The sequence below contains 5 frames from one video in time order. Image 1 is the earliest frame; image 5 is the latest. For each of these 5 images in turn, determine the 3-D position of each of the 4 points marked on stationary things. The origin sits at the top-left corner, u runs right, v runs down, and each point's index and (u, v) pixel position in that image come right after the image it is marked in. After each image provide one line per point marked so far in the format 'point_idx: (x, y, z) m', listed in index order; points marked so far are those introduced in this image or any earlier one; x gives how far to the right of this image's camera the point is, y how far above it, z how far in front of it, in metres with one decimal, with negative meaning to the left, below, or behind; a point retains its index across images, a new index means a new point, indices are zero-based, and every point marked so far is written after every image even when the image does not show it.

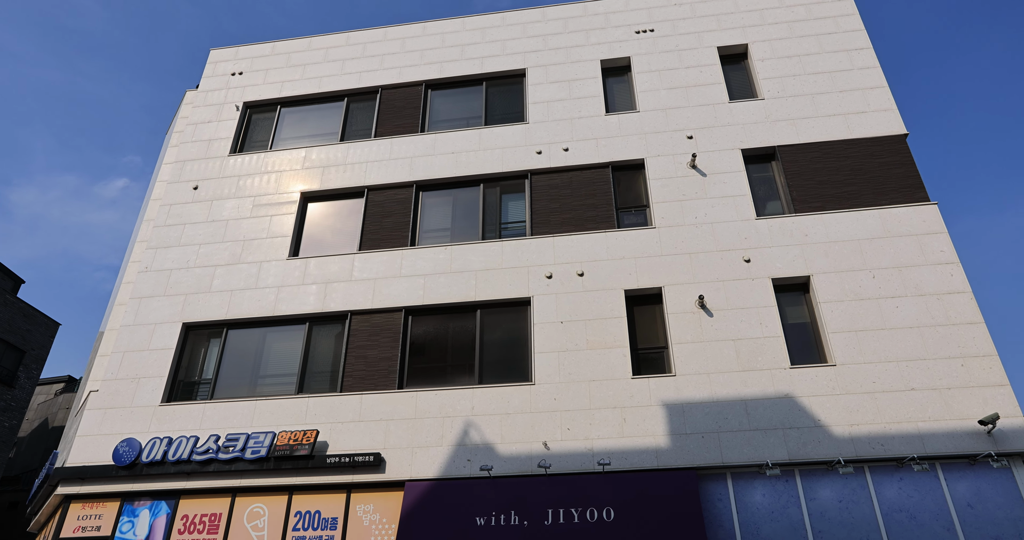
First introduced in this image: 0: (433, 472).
0: (-1.6, -4.1, +13.3) m
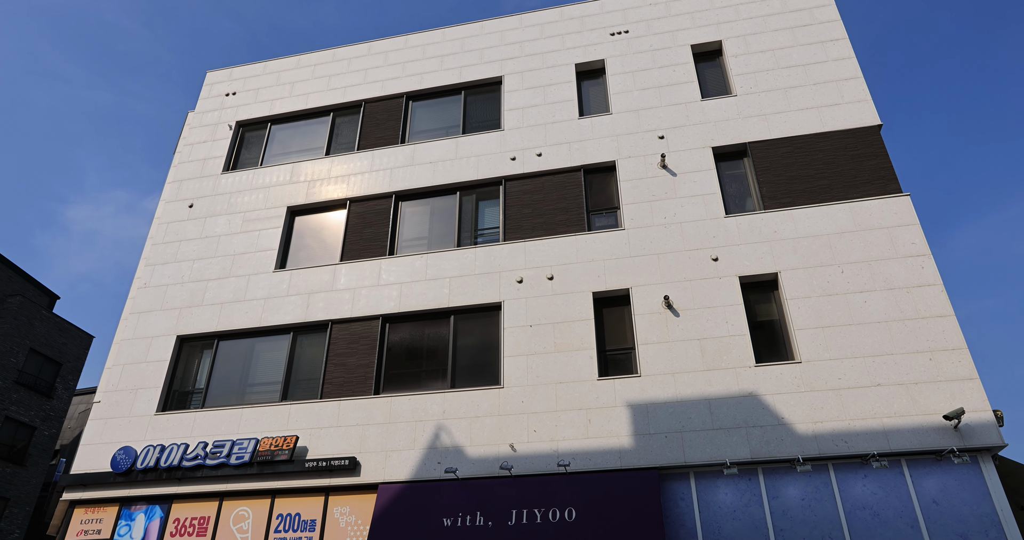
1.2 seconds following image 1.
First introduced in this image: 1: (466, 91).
0: (-2.2, -4.3, +13.7) m
1: (-1.4, +5.4, +19.6) m
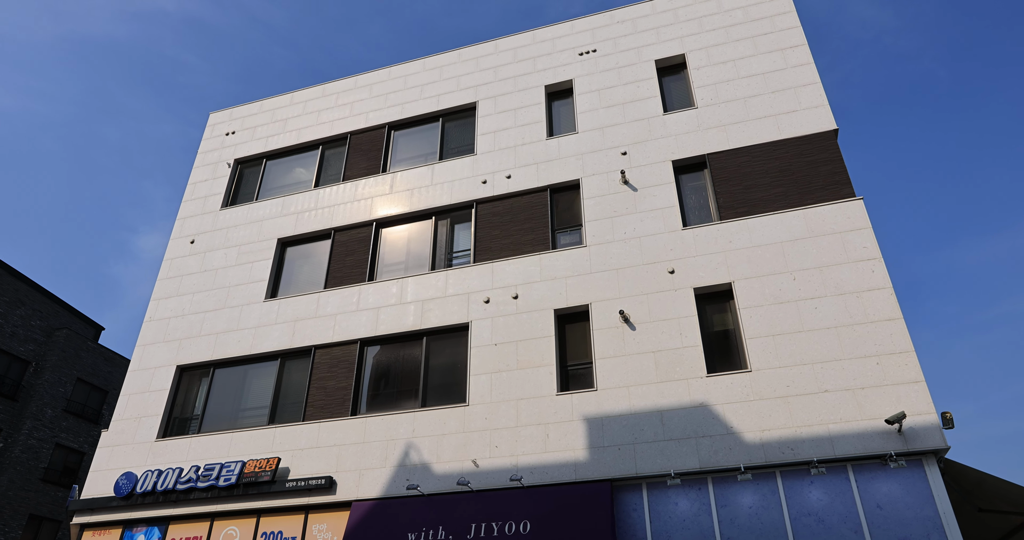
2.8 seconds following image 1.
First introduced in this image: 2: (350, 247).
0: (-3.0, -4.9, +14.4) m
1: (-2.2, +4.8, +20.4) m
2: (-4.7, +0.7, +18.7) m
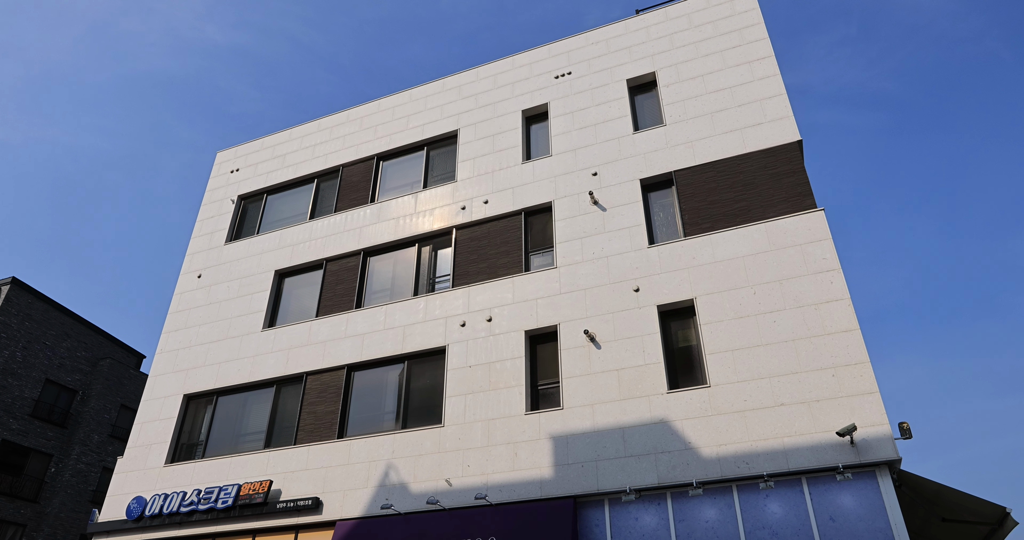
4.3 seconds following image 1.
0: (-3.6, -5.6, +15.1) m
1: (-2.7, +4.0, +21.2) m
2: (-5.2, -0.2, +19.6) m
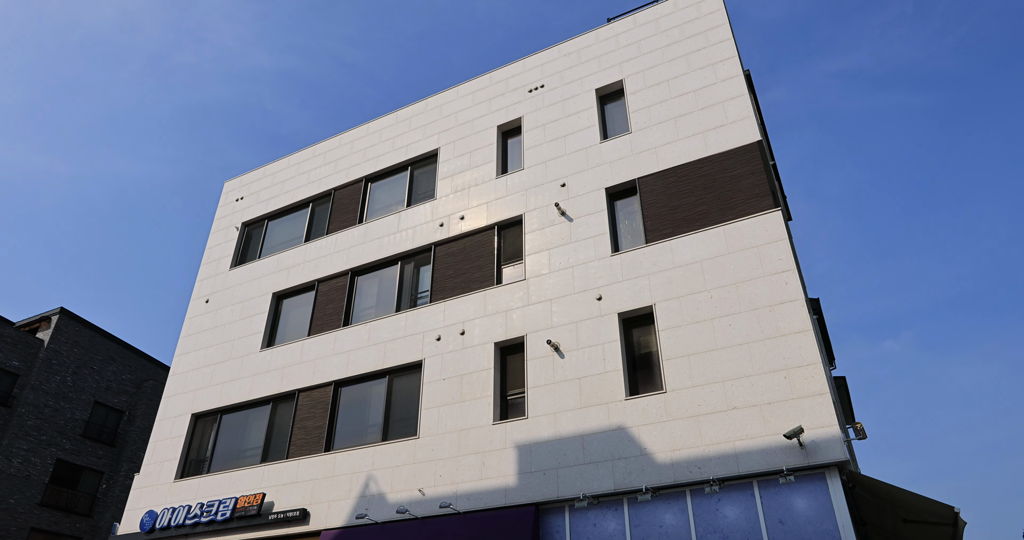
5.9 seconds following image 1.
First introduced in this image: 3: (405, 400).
0: (-4.1, -6.1, +15.8) m
1: (-3.3, +3.5, +21.8) m
2: (-5.7, -0.8, +20.4) m
3: (-2.8, -3.4, +17.0) m
